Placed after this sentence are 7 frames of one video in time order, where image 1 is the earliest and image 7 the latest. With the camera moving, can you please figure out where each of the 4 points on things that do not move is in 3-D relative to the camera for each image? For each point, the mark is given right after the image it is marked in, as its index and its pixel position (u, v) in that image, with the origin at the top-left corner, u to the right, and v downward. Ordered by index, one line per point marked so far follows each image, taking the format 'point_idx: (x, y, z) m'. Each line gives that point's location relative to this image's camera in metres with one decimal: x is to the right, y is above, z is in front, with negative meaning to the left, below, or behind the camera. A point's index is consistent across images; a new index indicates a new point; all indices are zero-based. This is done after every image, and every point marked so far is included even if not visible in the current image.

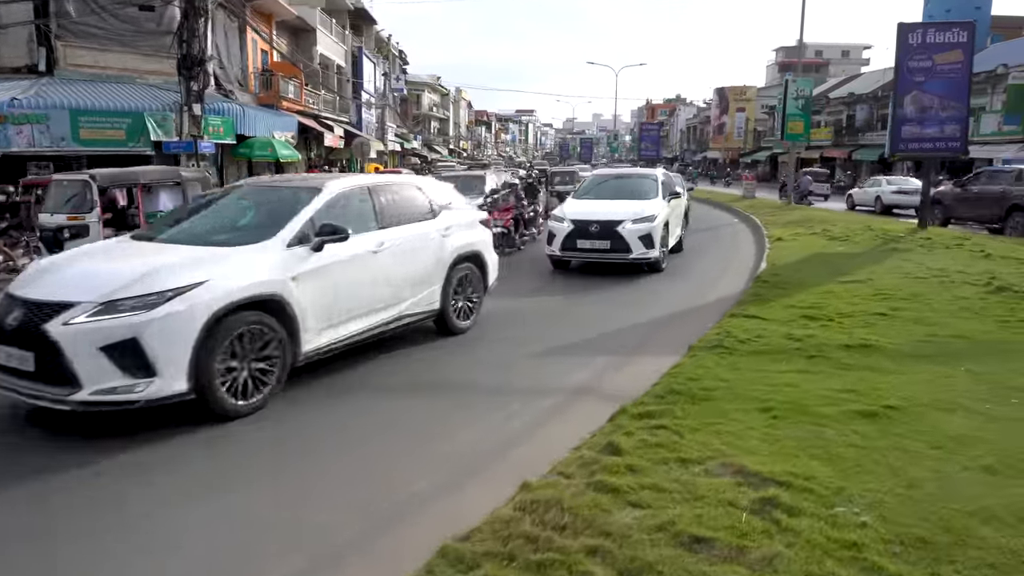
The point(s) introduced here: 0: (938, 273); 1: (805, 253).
0: (+6.4, +0.2, +10.6) m
1: (+5.8, +0.7, +13.9) m
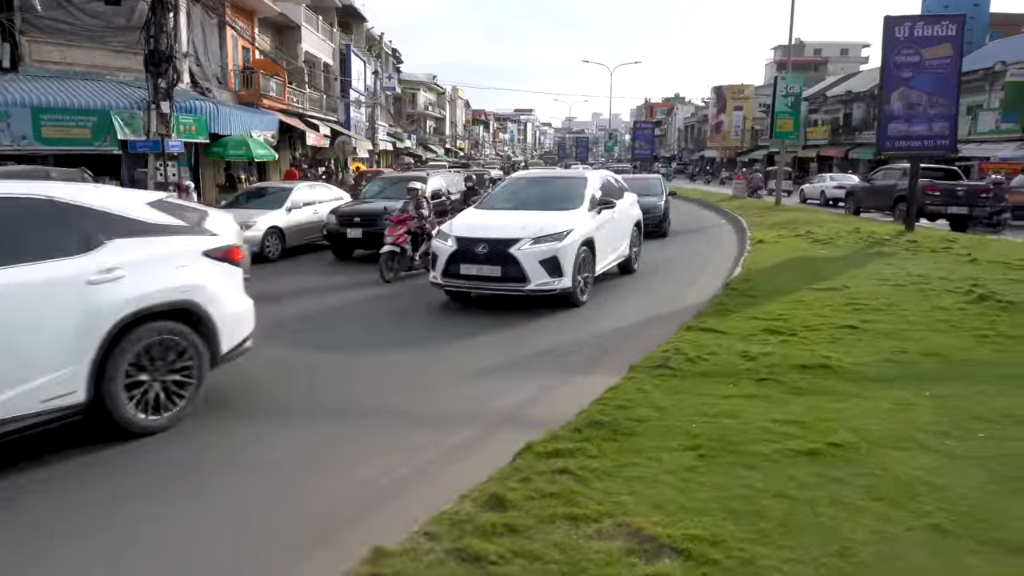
0: (+5.7, +0.1, +10.0) m
1: (+5.1, +0.6, +13.2) m
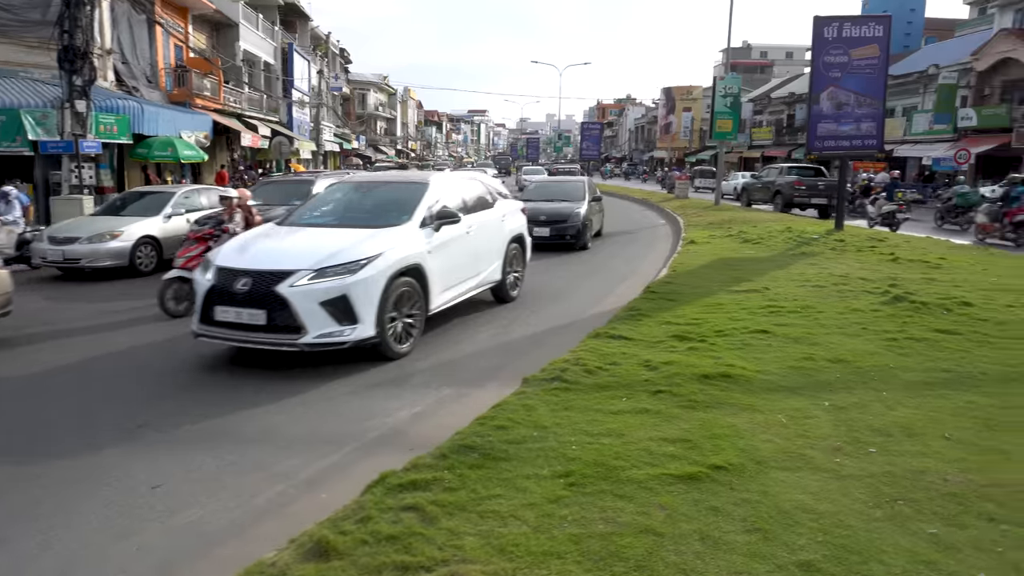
0: (+4.6, +0.1, +9.9) m
1: (+3.7, +0.6, +13.1) m
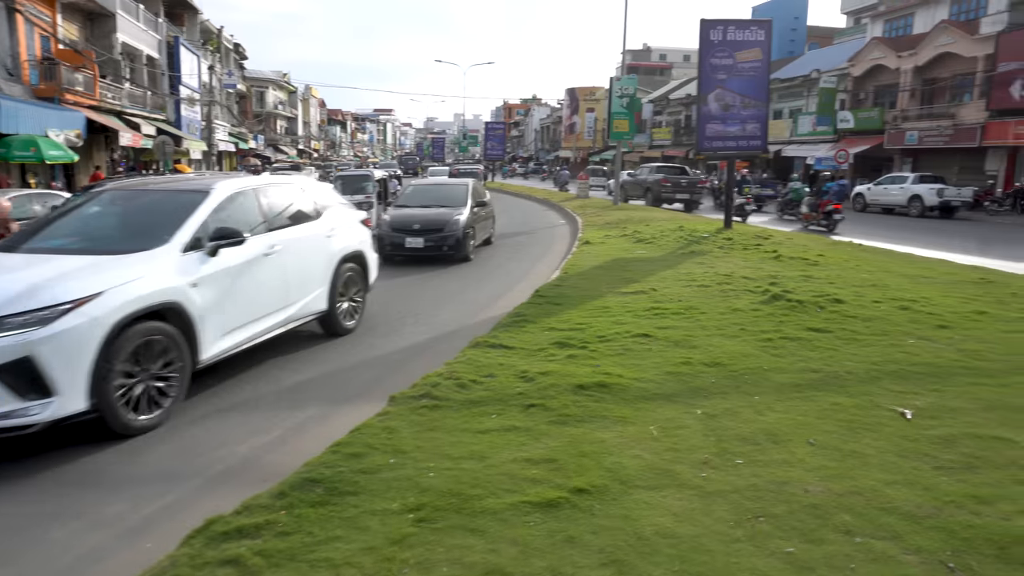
0: (+3.0, +0.1, +10.0) m
1: (+1.7, +0.6, +13.1) m
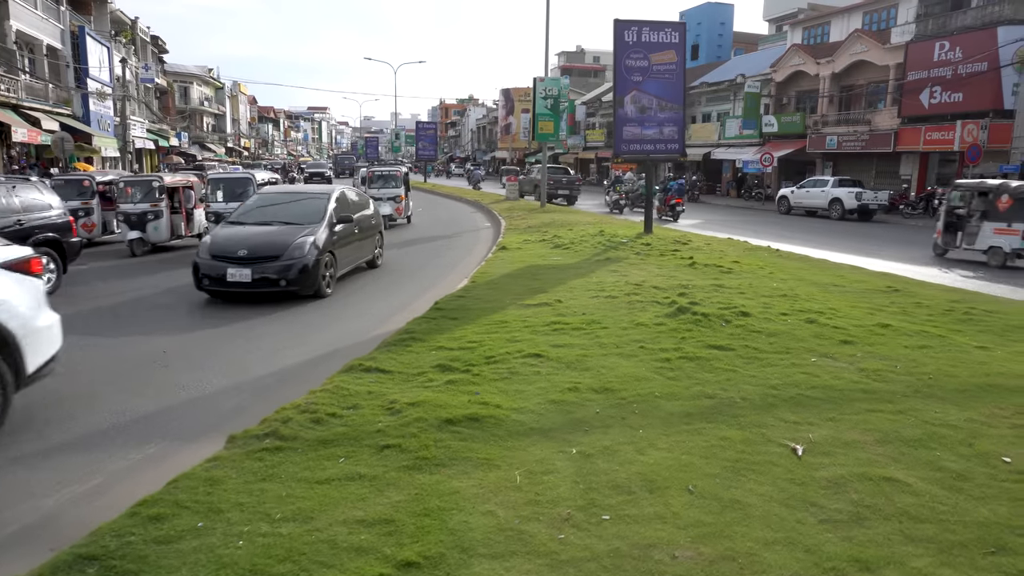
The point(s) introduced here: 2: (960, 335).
0: (+1.6, 0.0, +9.6) m
1: (+0.1, +0.4, +12.5) m
2: (+4.4, -0.5, +6.9) m
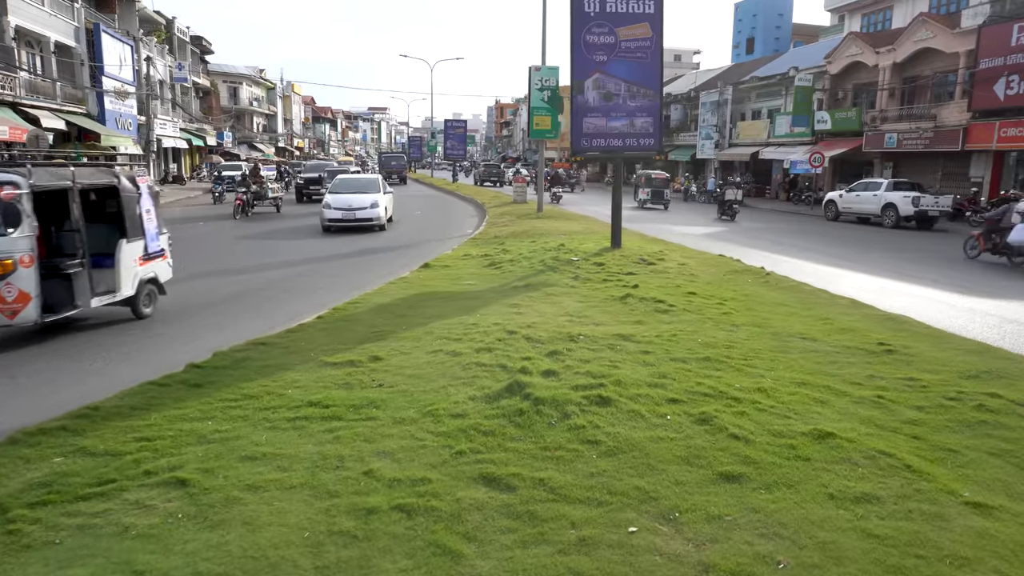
0: (-0.1, -0.5, +6.8) m
1: (-1.3, 0.0, +9.9) m
2: (+2.4, -1.0, +3.9) m
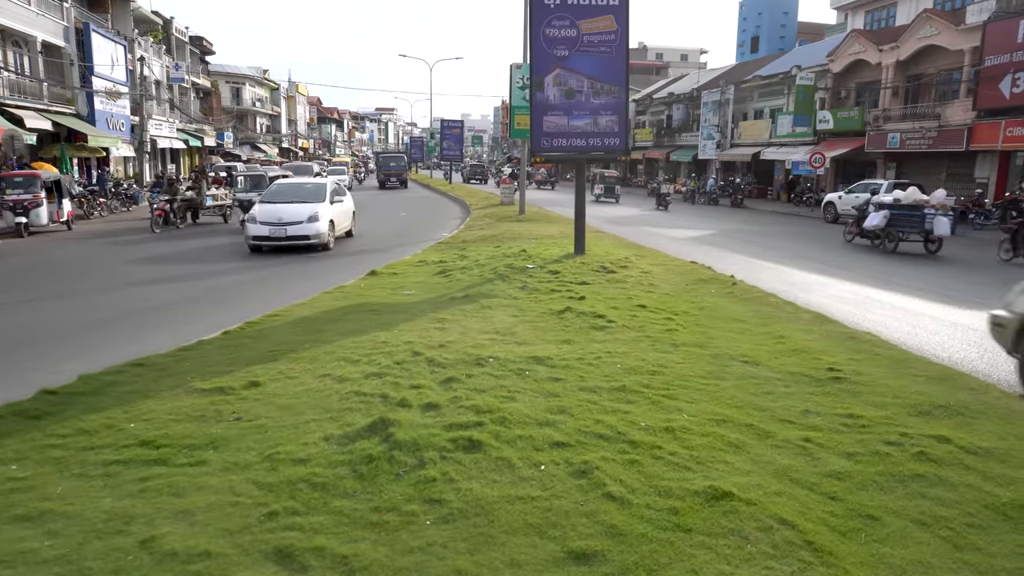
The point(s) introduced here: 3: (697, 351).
0: (-0.9, -0.6, +6.1) m
1: (-2.1, -0.1, +9.2) m
2: (+1.5, -1.1, +3.1) m
3: (+1.7, -0.6, +6.4) m
